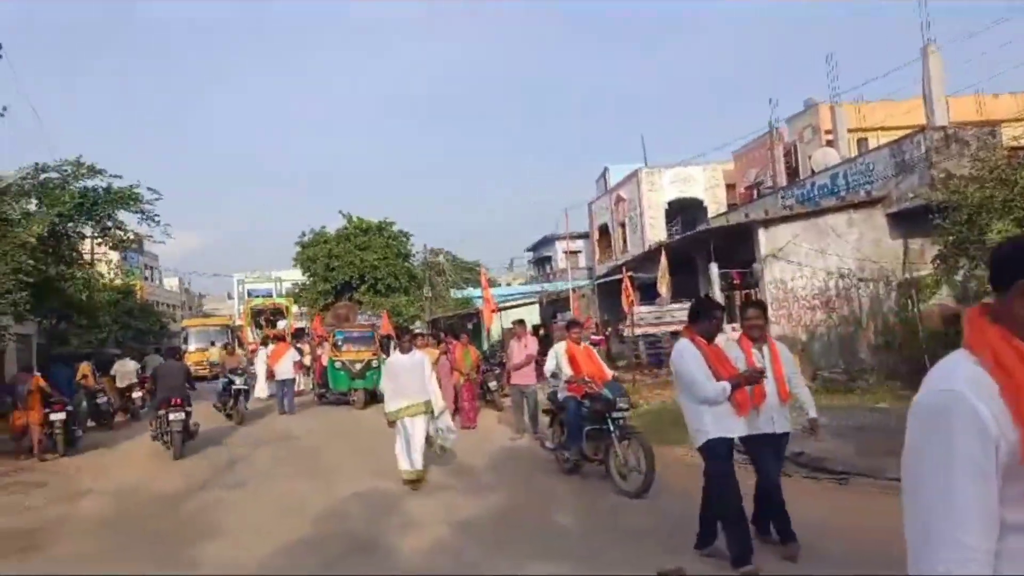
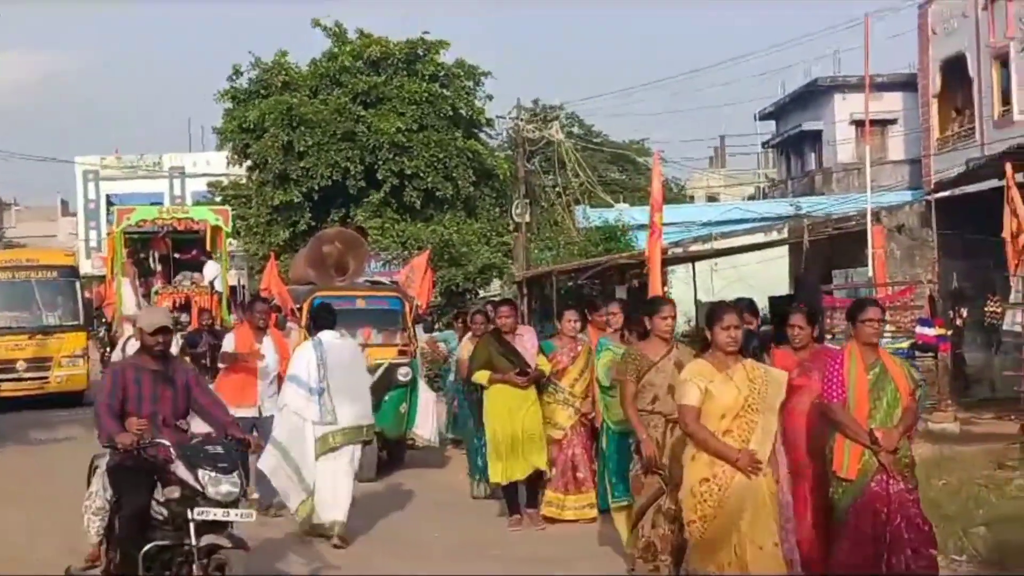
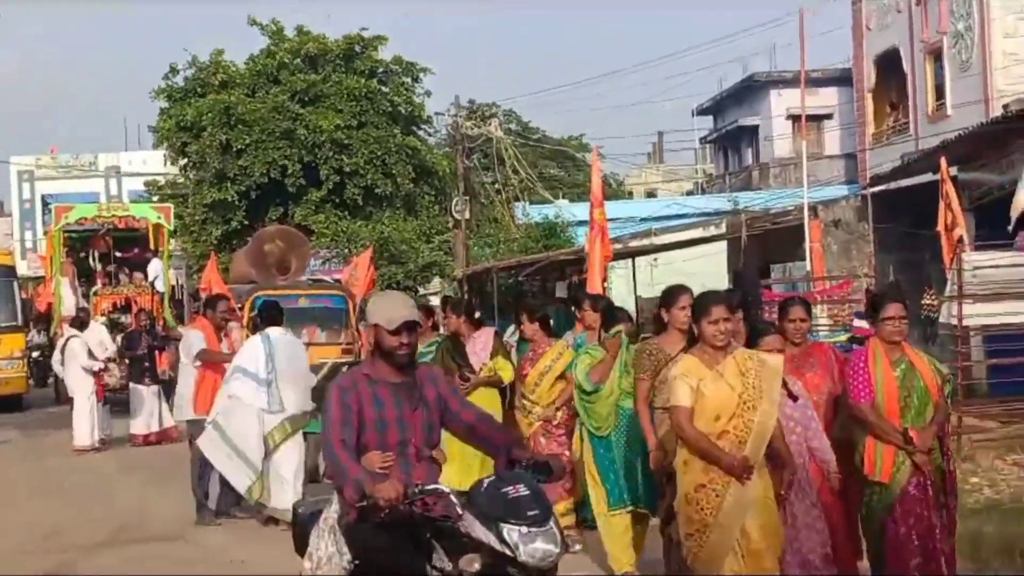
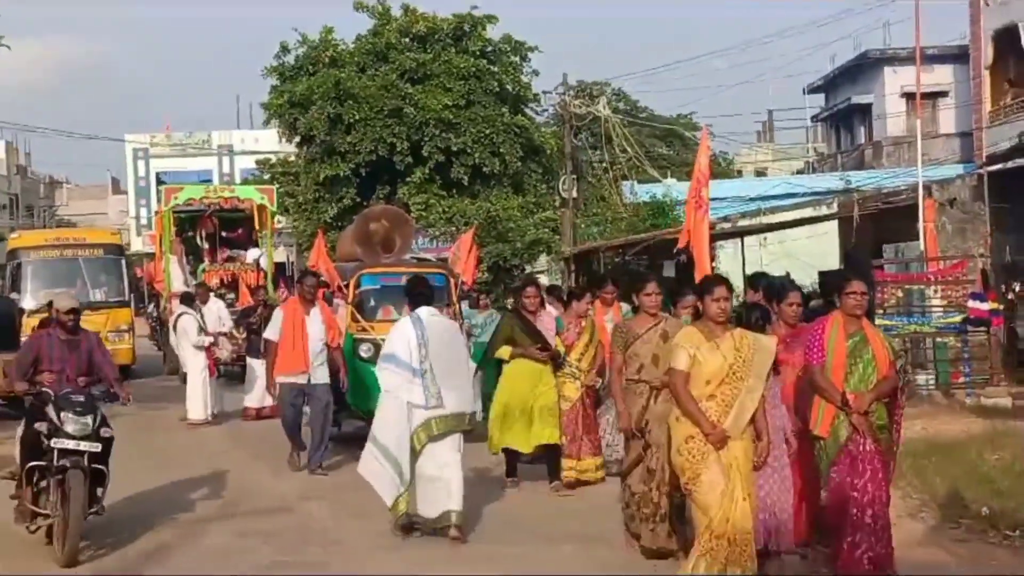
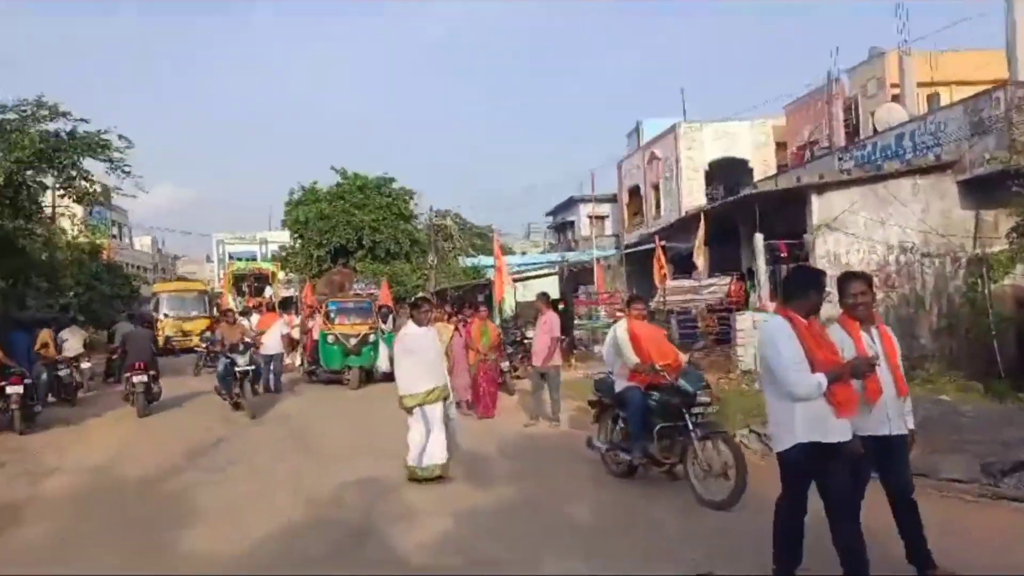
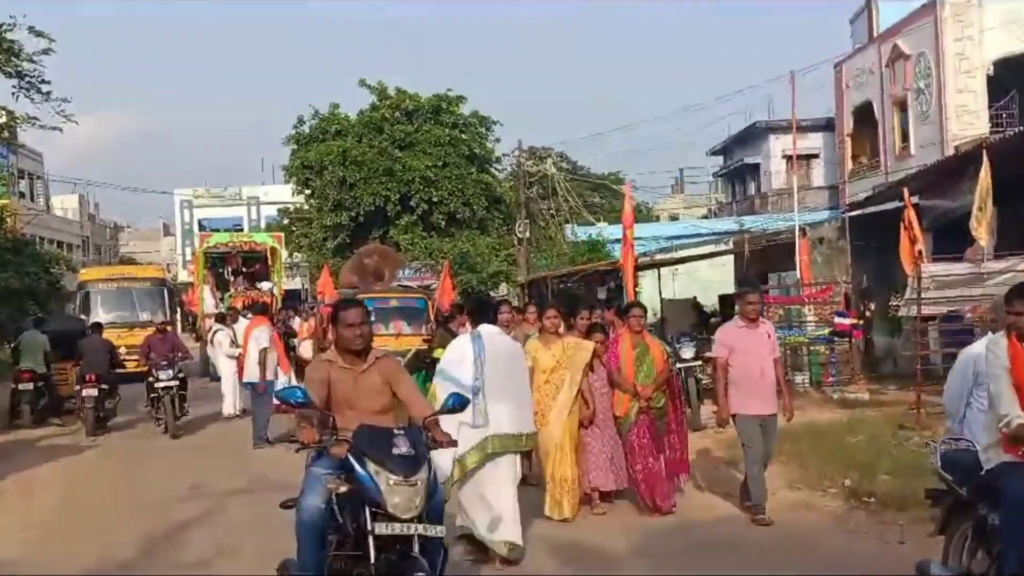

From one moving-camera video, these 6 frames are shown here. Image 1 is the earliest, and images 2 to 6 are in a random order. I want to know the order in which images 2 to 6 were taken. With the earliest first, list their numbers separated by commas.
5, 6, 4, 2, 3
